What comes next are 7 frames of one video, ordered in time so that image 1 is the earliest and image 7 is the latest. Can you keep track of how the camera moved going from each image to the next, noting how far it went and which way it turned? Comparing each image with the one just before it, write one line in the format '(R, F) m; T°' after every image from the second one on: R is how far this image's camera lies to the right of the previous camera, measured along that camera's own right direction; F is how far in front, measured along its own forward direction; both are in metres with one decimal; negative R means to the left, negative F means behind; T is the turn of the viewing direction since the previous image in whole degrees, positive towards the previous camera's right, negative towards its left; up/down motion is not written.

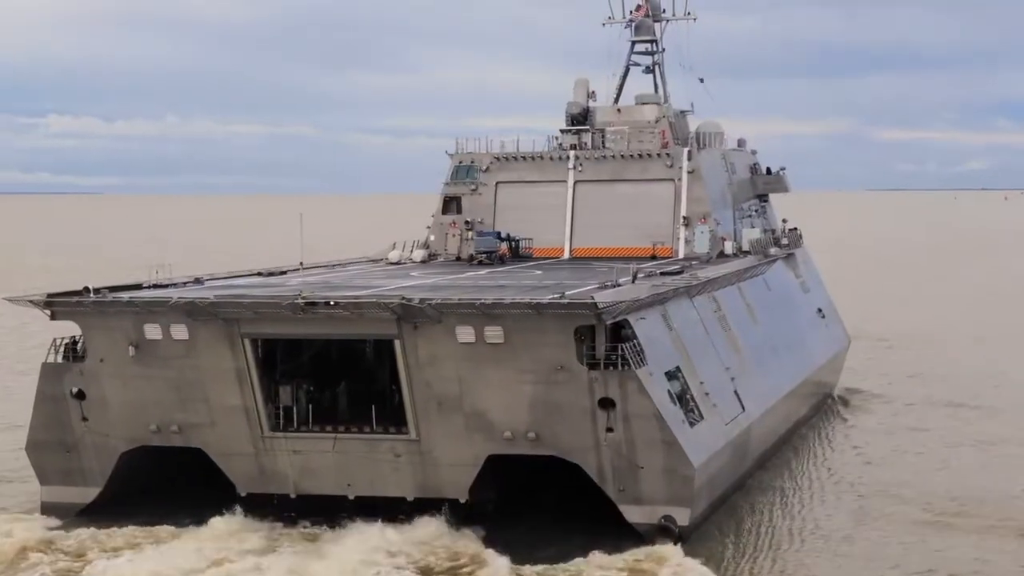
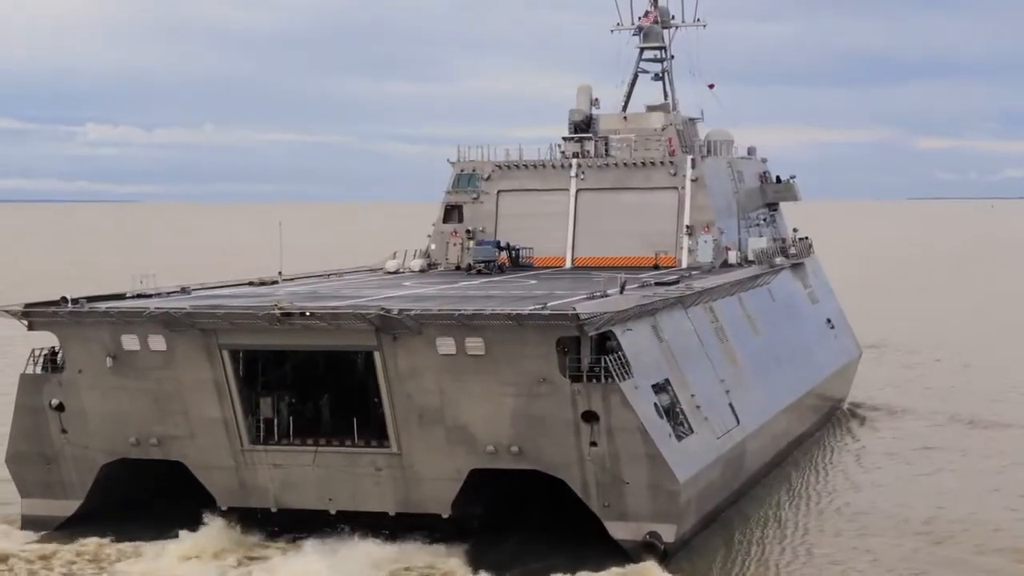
(+0.5, +0.4) m; -1°
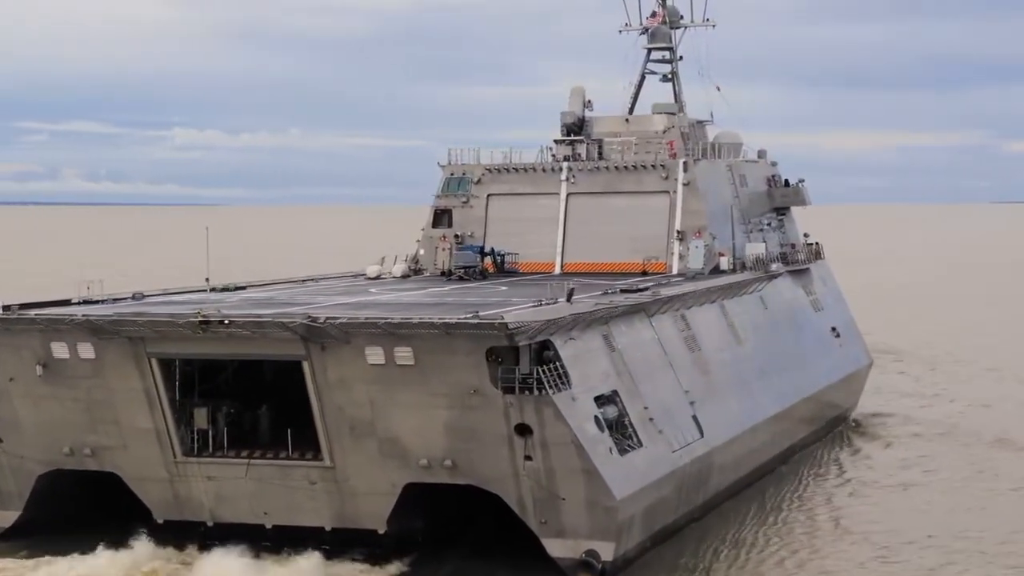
(+1.4, +0.6) m; -2°
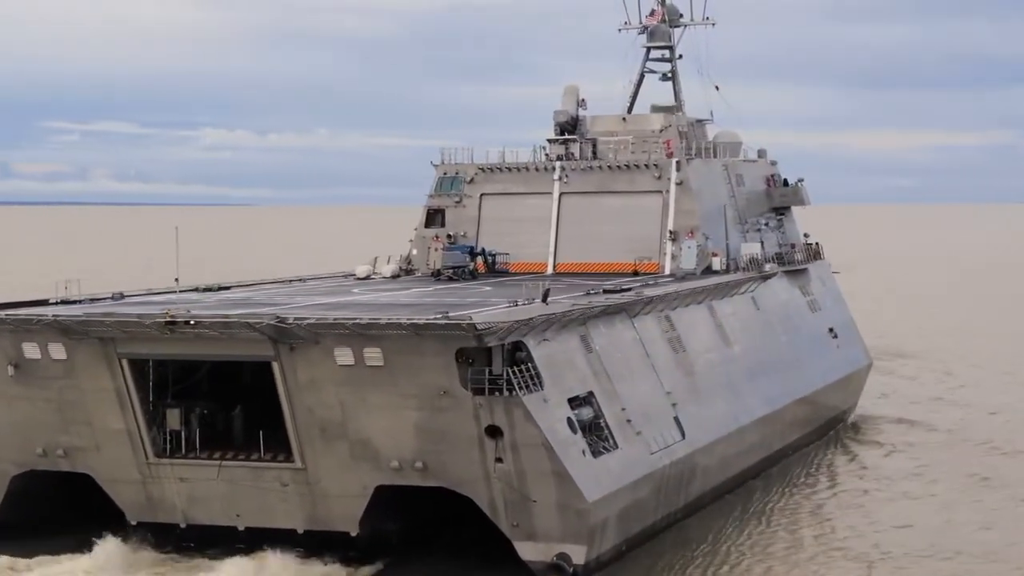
(+0.5, +0.2) m; -1°
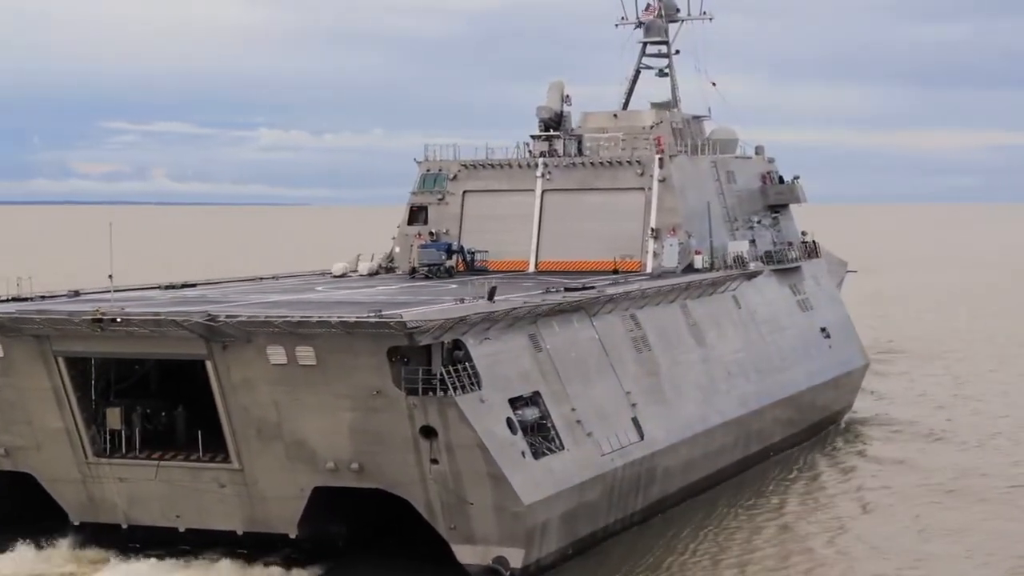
(+1.0, +0.4) m; -1°
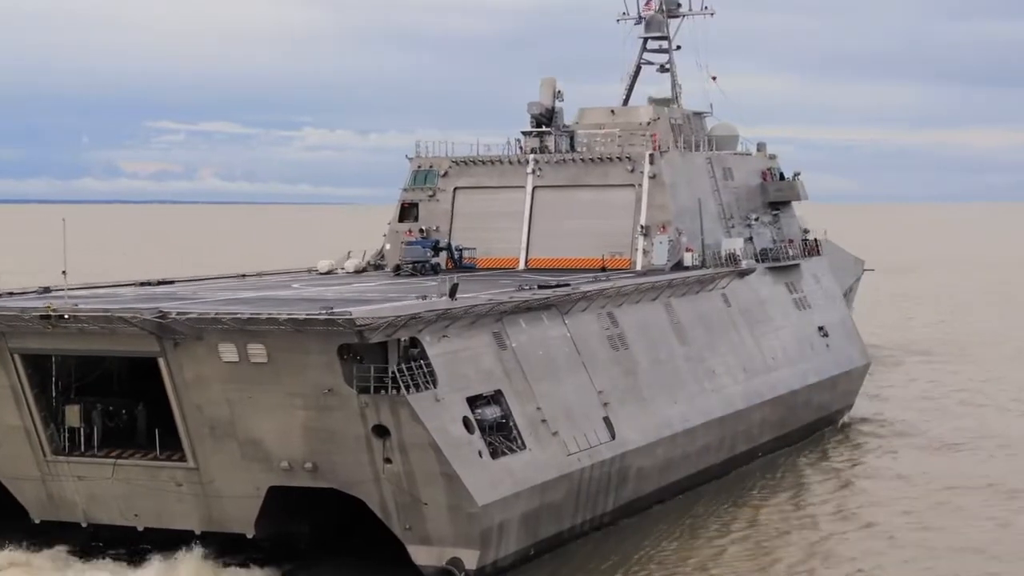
(+0.8, +0.3) m; -1°
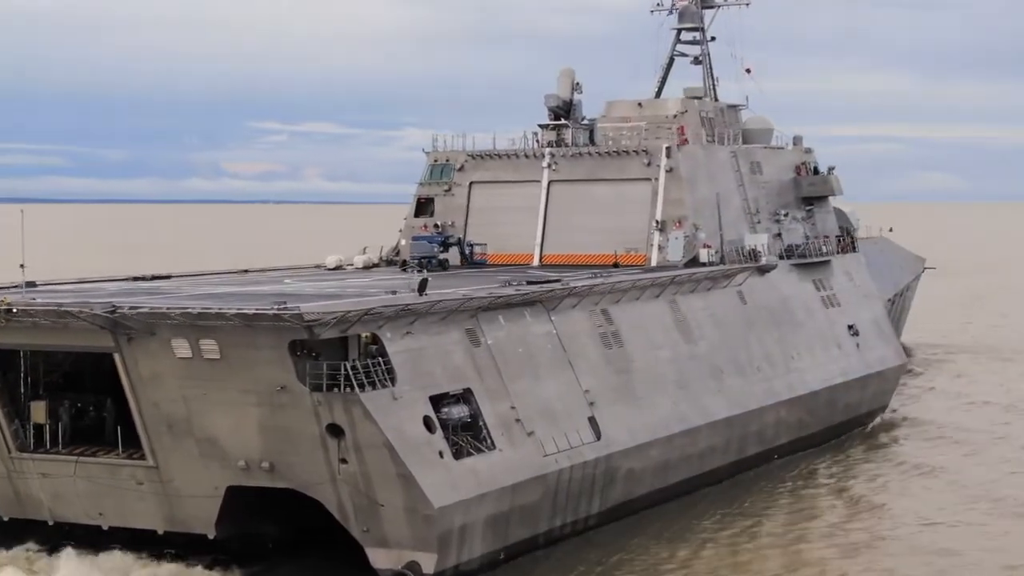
(+1.2, +0.6) m; -3°
